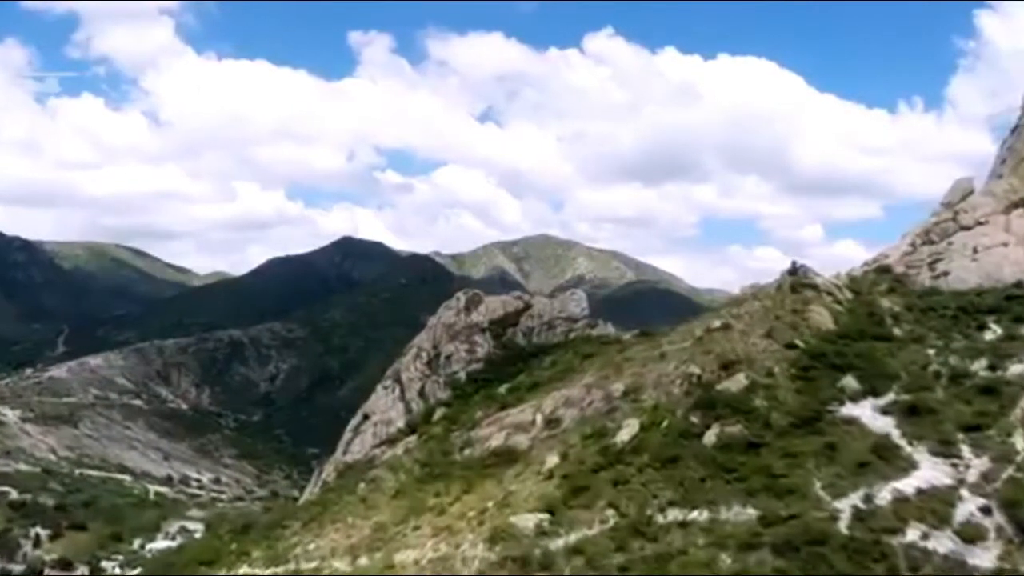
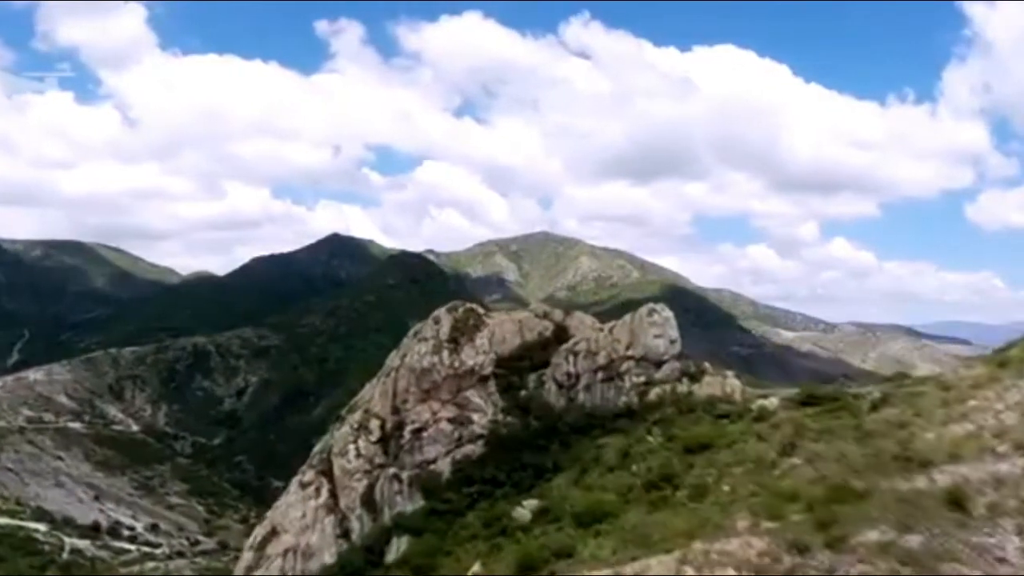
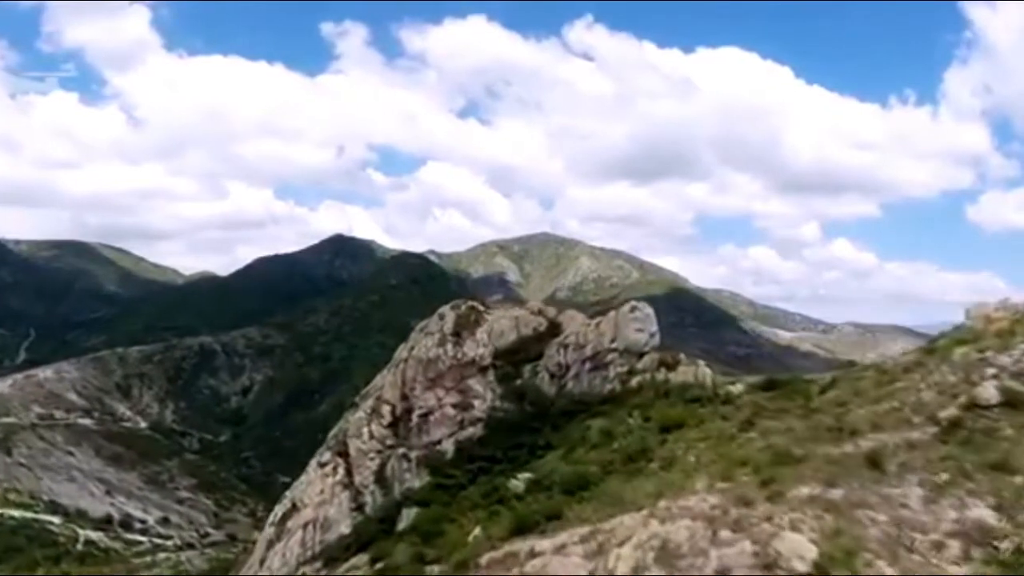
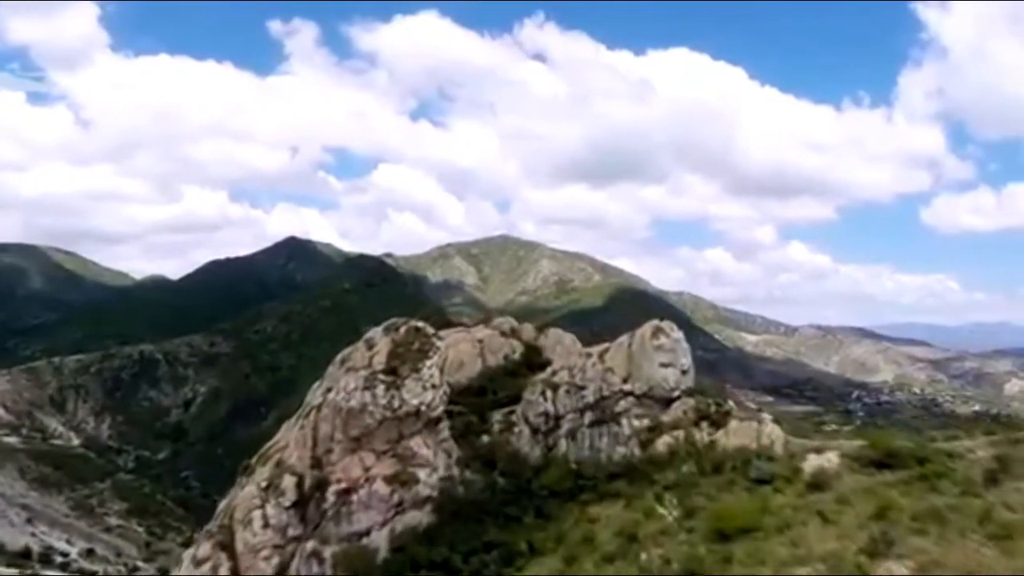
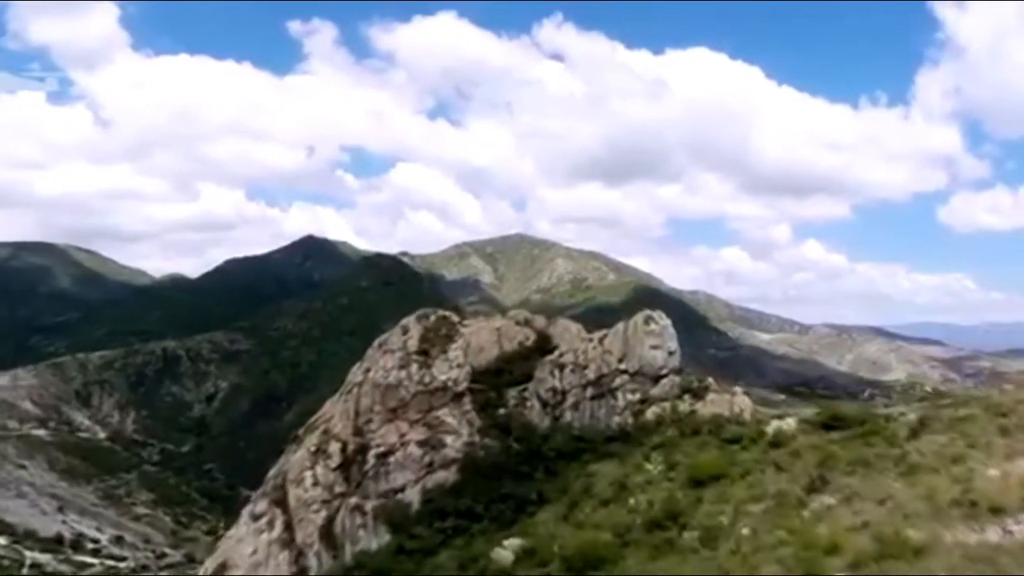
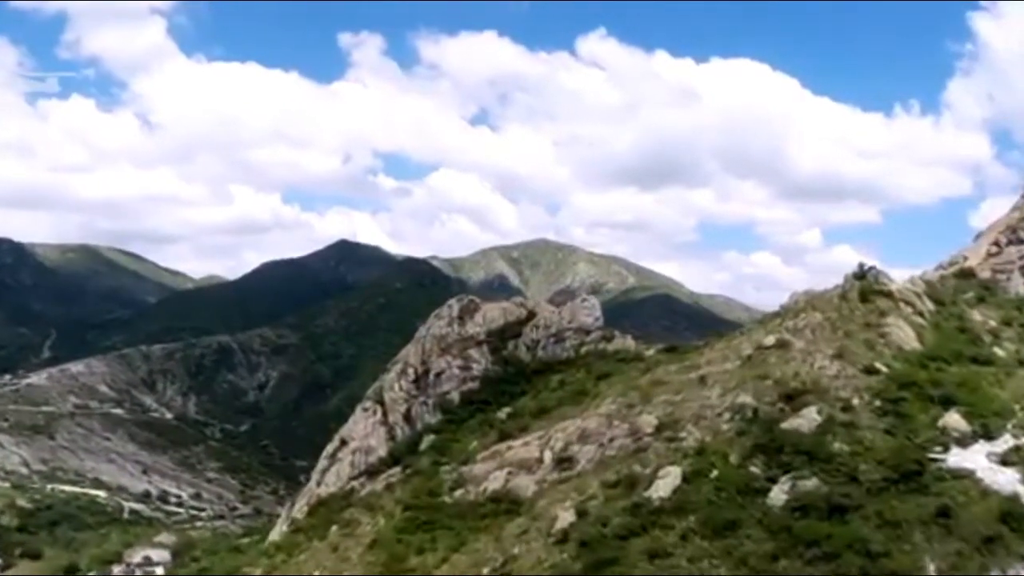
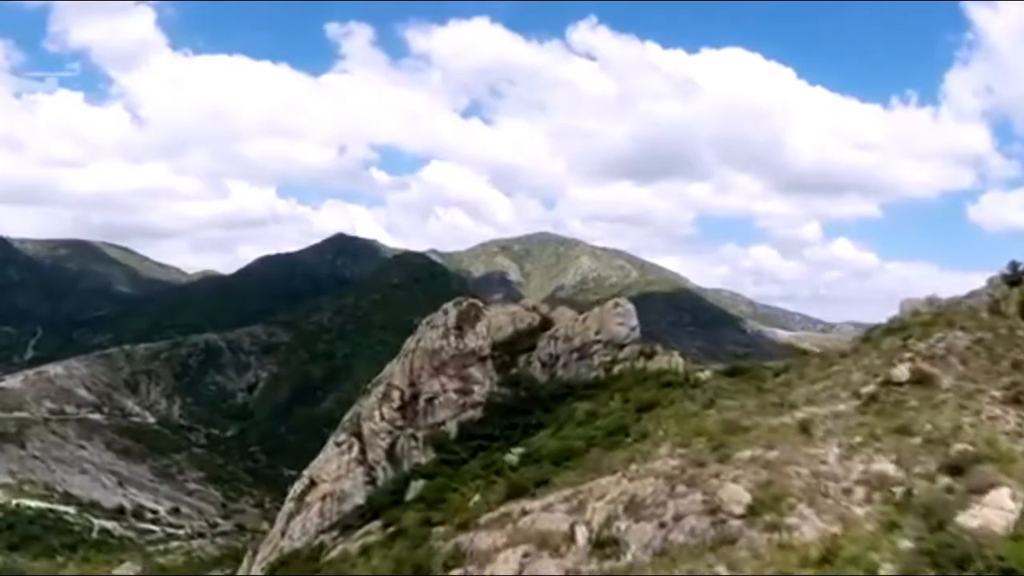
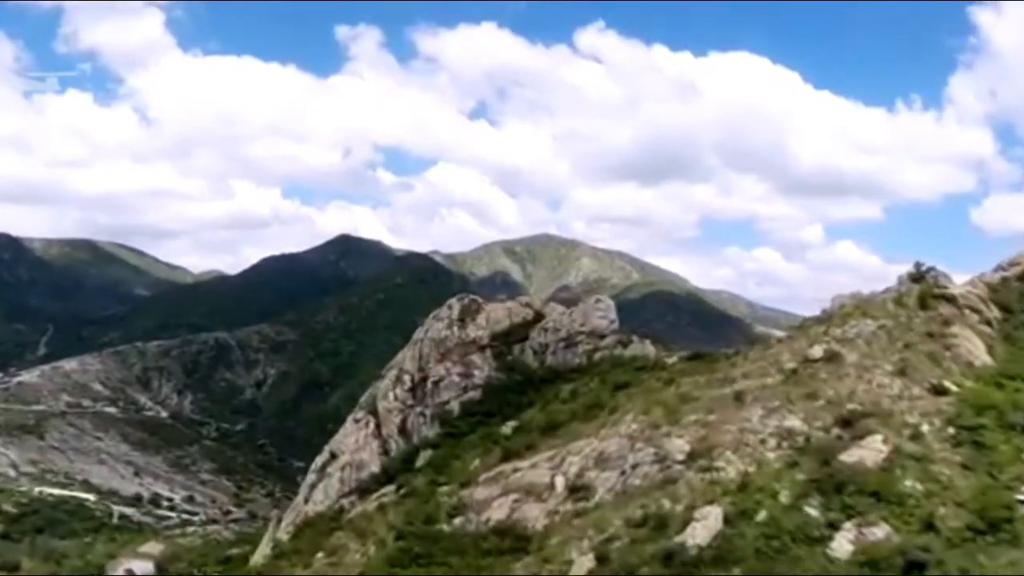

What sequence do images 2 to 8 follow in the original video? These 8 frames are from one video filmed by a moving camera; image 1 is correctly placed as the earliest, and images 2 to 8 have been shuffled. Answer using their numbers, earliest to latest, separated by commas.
6, 8, 7, 3, 2, 5, 4
